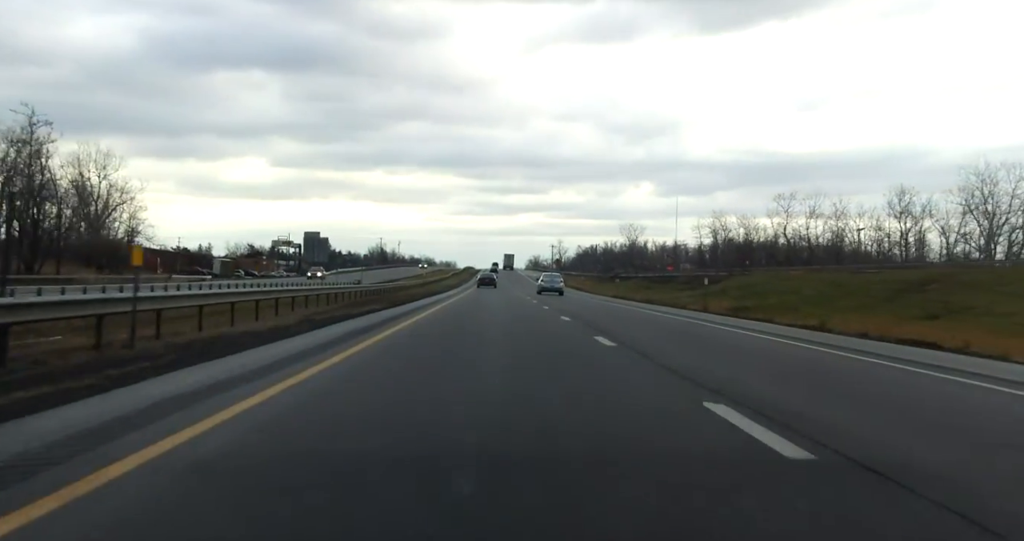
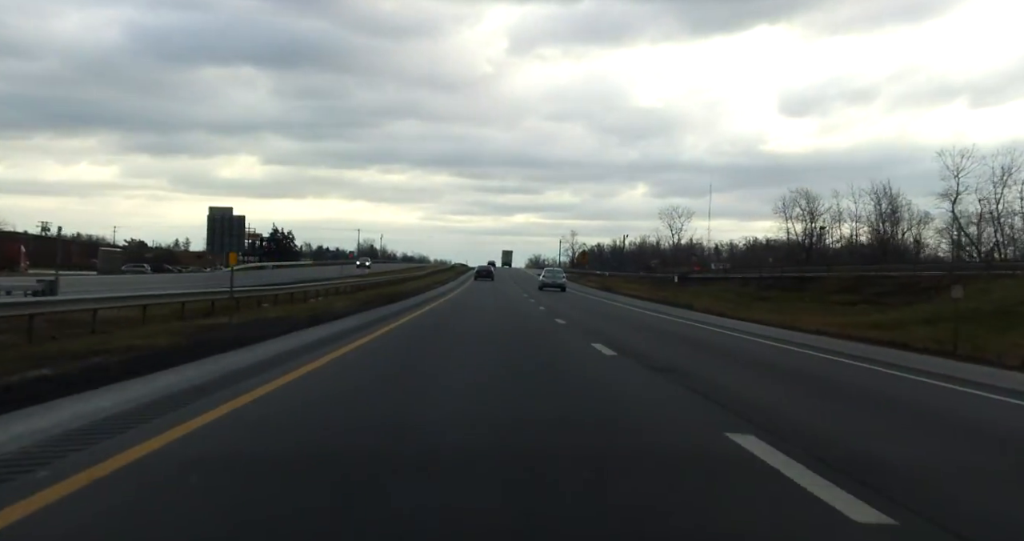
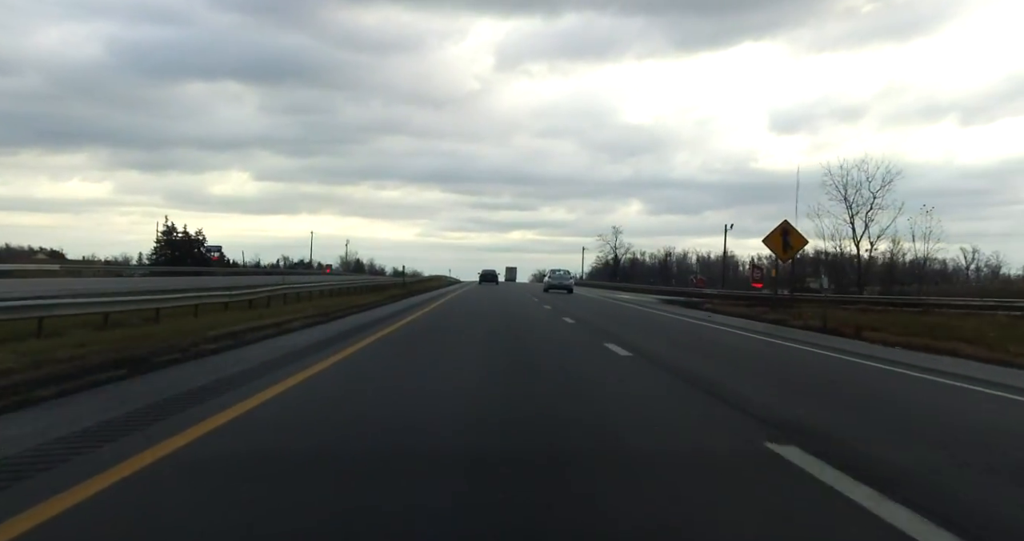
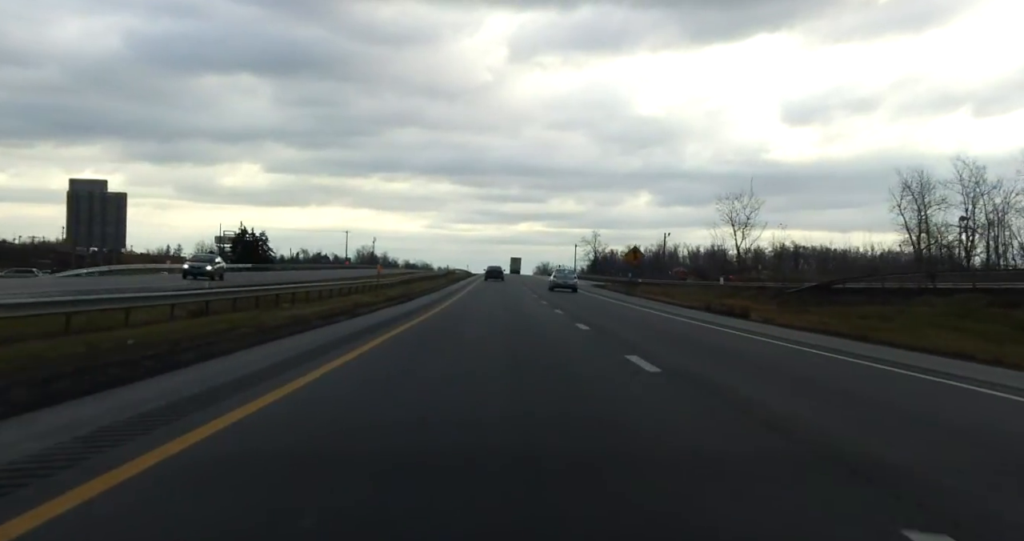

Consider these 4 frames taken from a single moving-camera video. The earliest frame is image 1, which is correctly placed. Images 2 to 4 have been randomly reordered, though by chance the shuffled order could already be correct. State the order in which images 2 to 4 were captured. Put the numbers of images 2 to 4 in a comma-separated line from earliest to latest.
2, 4, 3
